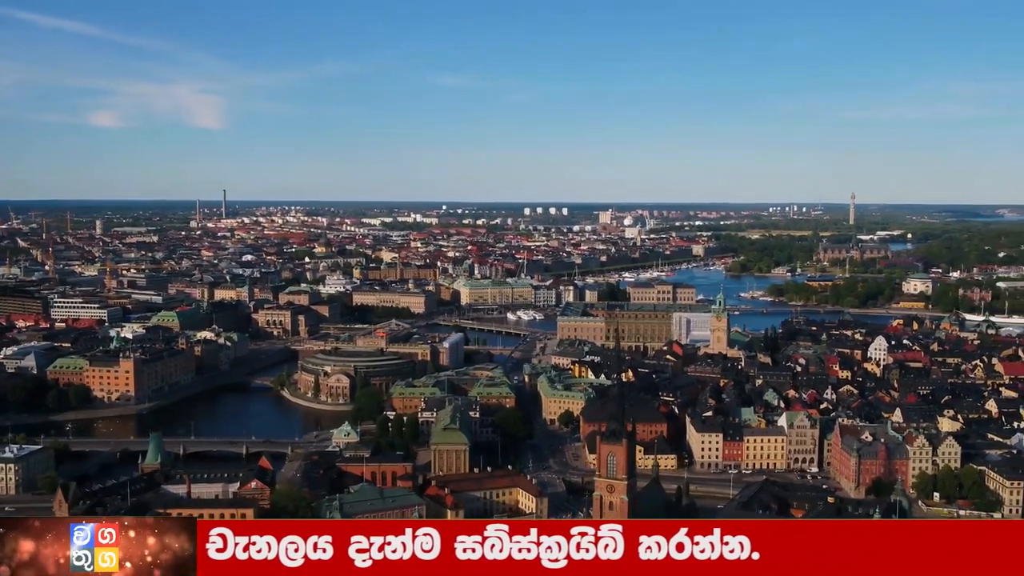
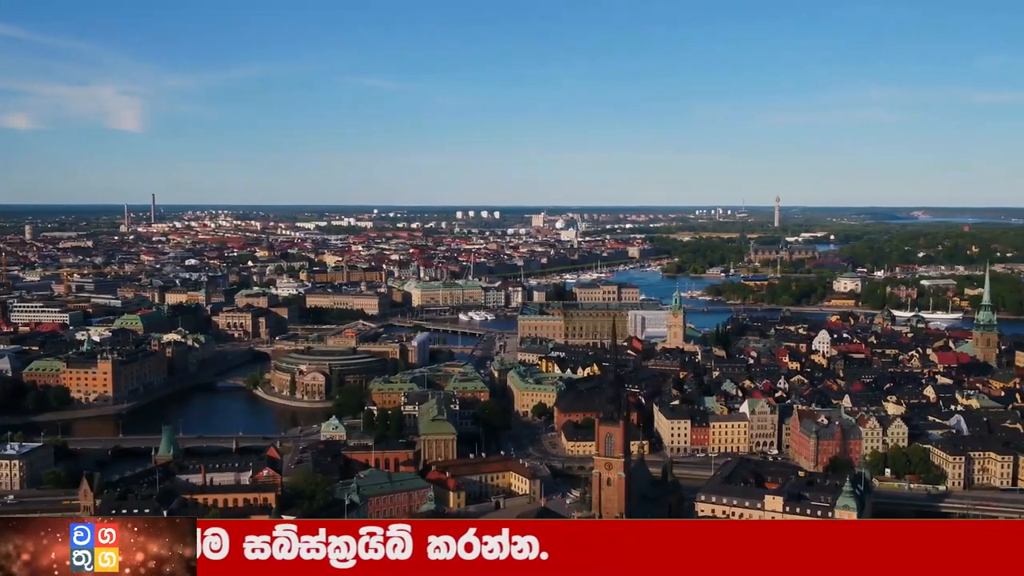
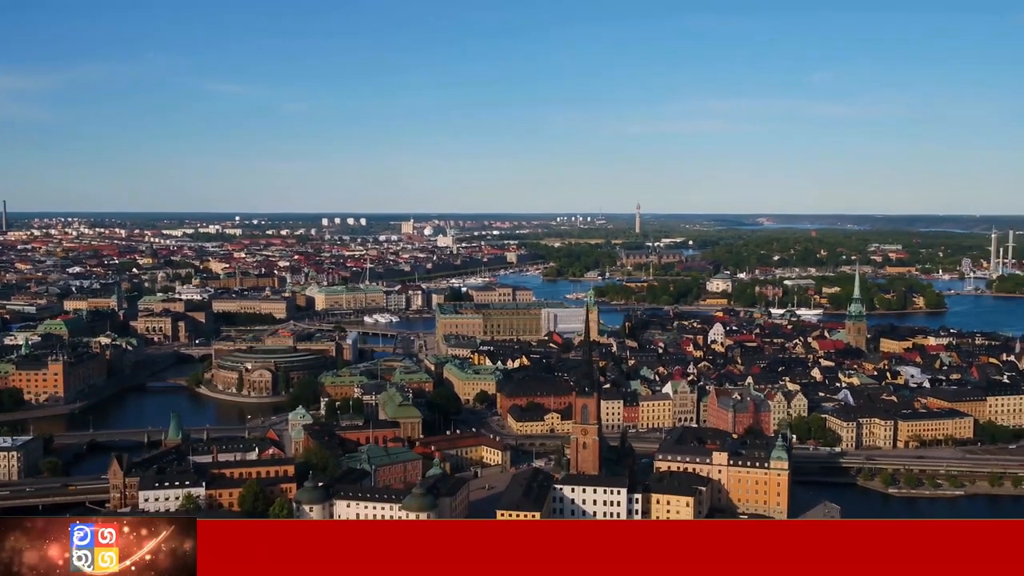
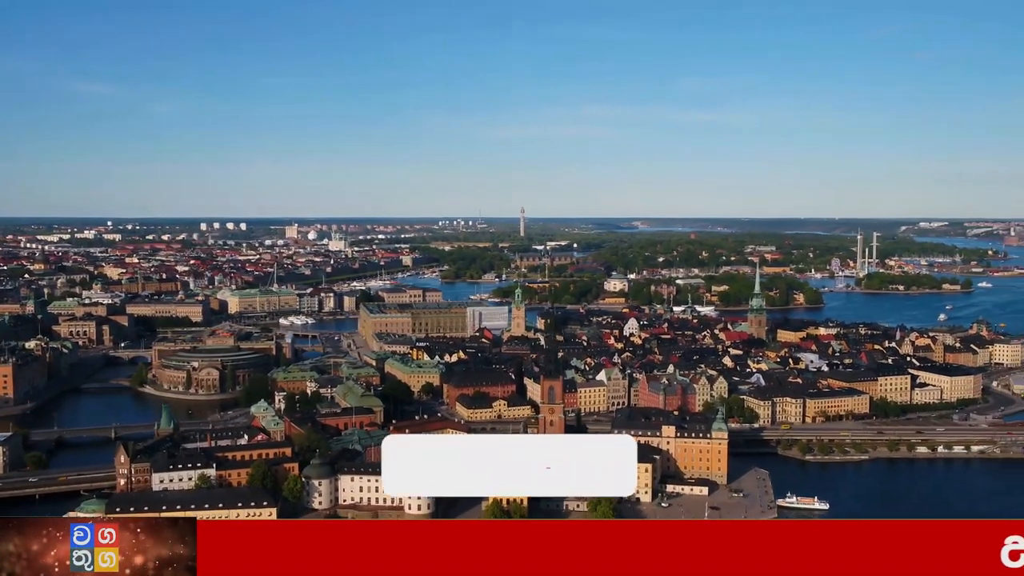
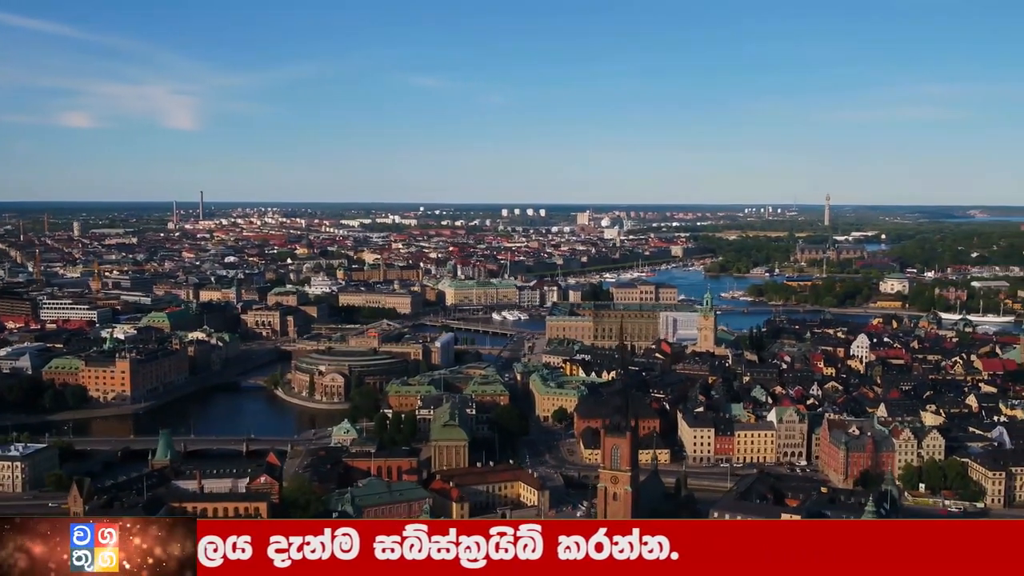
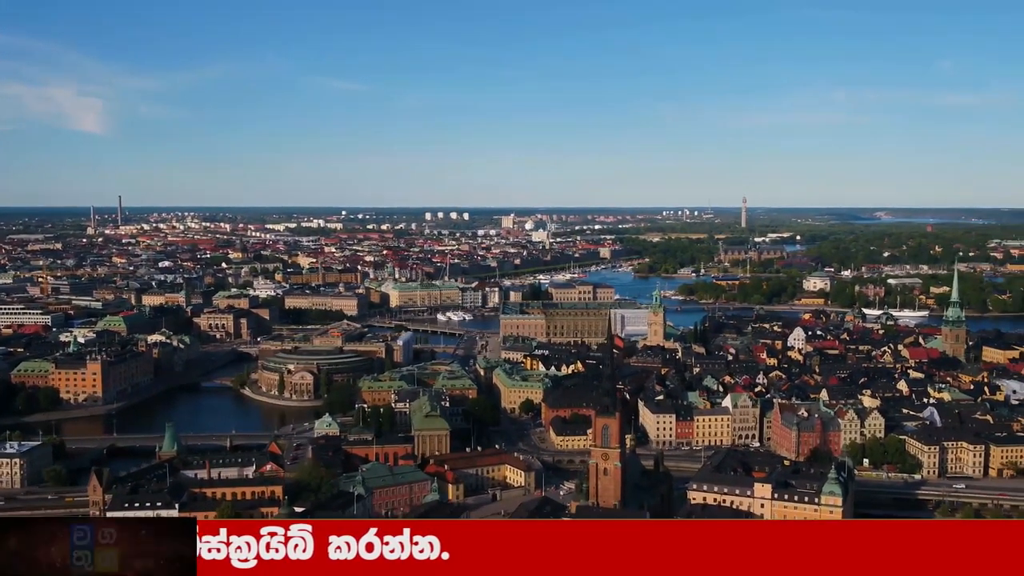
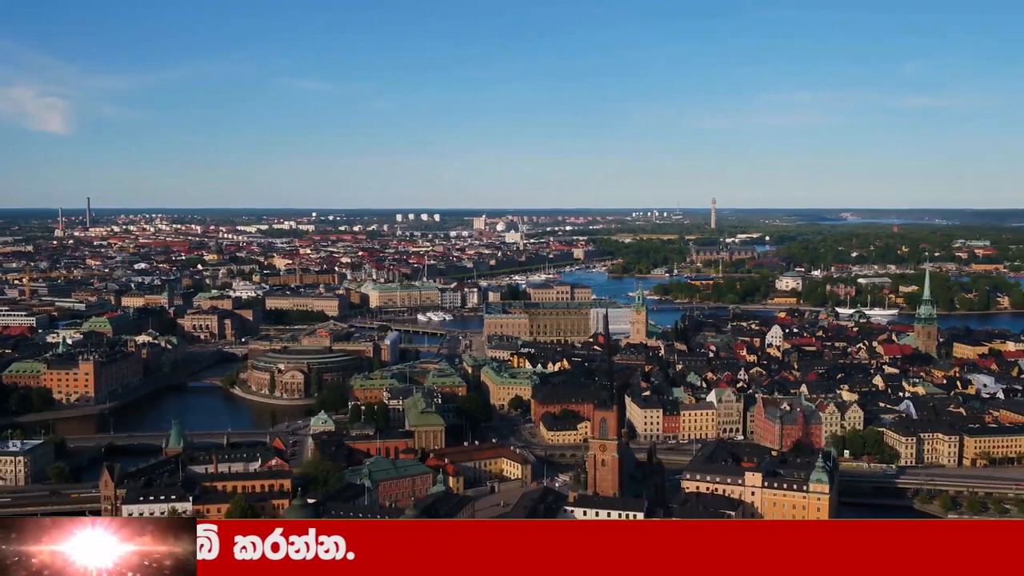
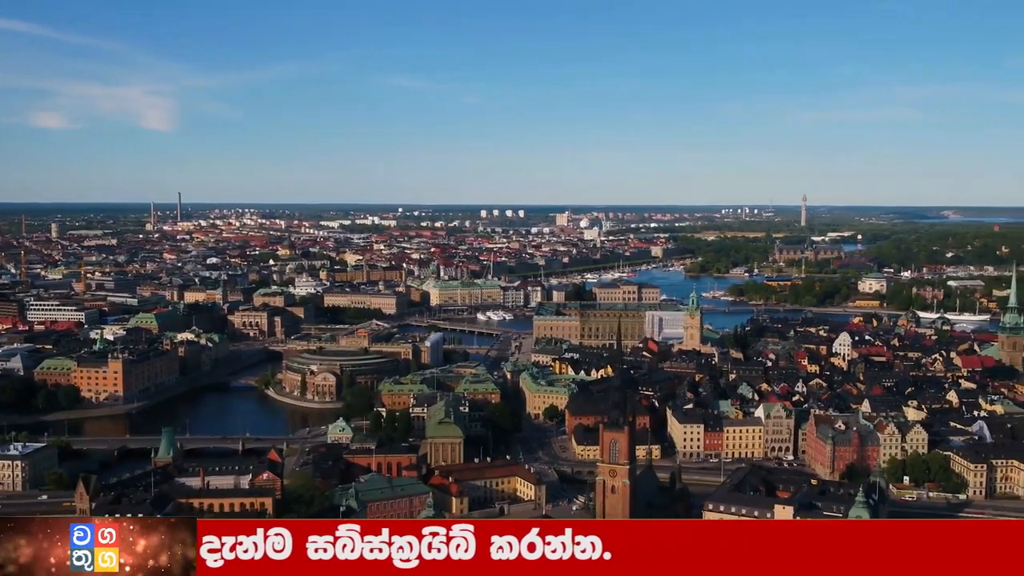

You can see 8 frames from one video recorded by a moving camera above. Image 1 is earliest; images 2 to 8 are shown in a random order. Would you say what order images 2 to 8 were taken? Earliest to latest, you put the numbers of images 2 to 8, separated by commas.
5, 8, 2, 6, 7, 3, 4
